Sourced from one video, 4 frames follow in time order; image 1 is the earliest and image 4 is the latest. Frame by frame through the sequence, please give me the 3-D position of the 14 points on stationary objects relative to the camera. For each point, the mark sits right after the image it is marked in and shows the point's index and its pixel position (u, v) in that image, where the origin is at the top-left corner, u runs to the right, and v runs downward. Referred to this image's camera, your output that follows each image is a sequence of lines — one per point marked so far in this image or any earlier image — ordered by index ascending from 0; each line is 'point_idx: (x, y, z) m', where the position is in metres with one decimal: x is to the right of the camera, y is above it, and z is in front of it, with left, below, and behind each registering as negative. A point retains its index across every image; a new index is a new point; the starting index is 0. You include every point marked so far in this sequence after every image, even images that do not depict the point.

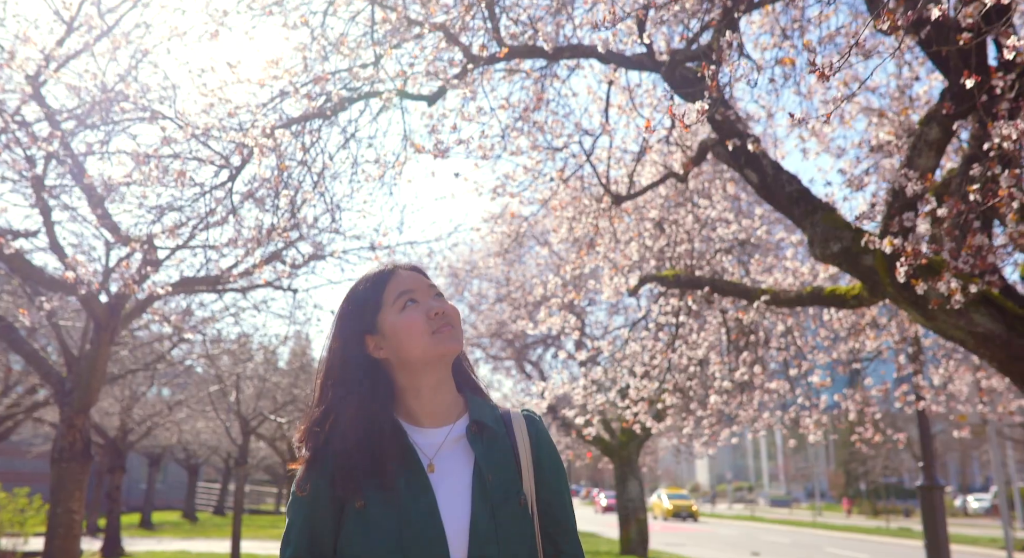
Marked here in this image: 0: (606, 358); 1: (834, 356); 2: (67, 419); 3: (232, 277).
0: (+1.5, -1.2, +11.7) m
1: (+4.5, -1.1, +10.3) m
2: (-4.4, -1.4, +7.3) m
3: (-3.2, 0.0, +8.4) m
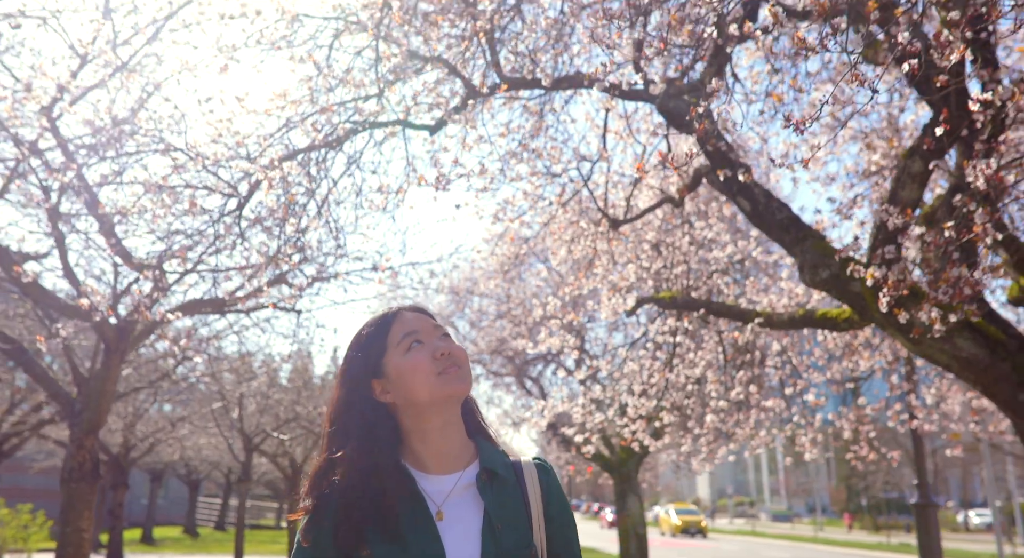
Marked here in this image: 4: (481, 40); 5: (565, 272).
0: (+1.5, -1.6, +11.8) m
1: (+4.5, -1.4, +10.5) m
2: (-4.4, -1.6, +7.4) m
3: (-3.2, -0.2, +8.6) m
4: (-0.2, +2.0, +6.2) m
5: (+0.8, +0.1, +10.6) m
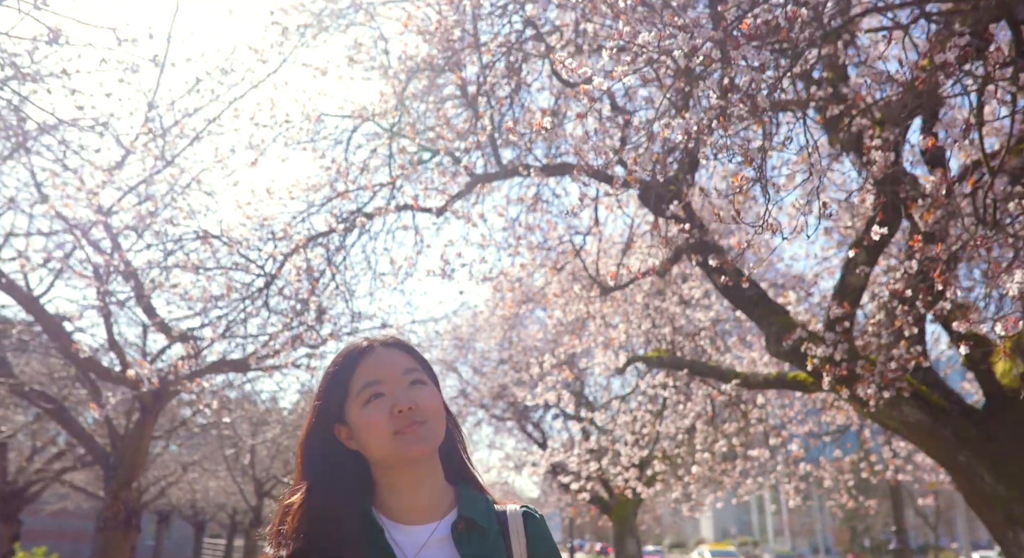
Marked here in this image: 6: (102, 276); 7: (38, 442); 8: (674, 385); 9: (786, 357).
0: (+1.5, -2.5, +12.5) m
1: (+4.5, -2.2, +11.1) m
2: (-4.4, -2.3, +8.1) m
3: (-3.2, -1.0, +9.3) m
4: (-0.3, +1.3, +7.0) m
5: (+0.8, -0.8, +11.3) m
6: (-4.2, 0.0, +7.5) m
7: (-9.5, -3.3, +14.7) m
8: (+2.3, -1.5, +10.6) m
9: (+2.4, -0.7, +6.5) m
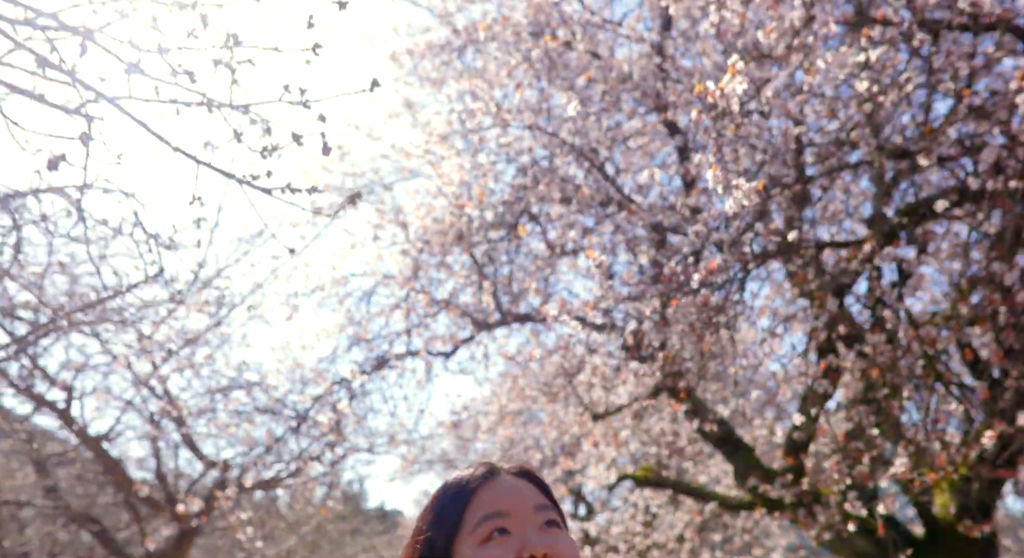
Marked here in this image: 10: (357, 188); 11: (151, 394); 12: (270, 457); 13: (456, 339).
0: (+1.5, -4.6, +13.2) m
1: (+4.5, -4.2, +11.9) m
2: (-4.4, -4.0, +8.9) m
3: (-3.2, -2.8, +10.2) m
4: (-0.3, -0.2, +8.2) m
5: (+0.8, -2.8, +12.3) m
6: (-4.2, -1.6, +8.6) m
7: (-9.5, -5.6, +15.4) m
8: (+2.3, -3.4, +11.4) m
9: (+2.4, -2.2, +7.5) m
10: (-1.8, +1.1, +8.7) m
11: (-4.2, -1.3, +8.5) m
12: (-3.0, -2.2, +9.0) m
13: (-0.7, -0.7, +8.9) m
